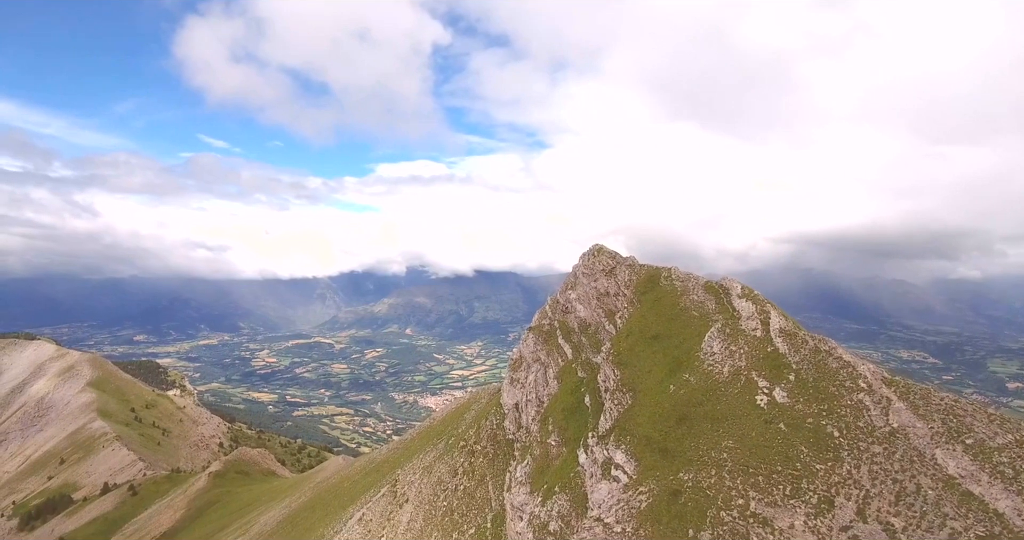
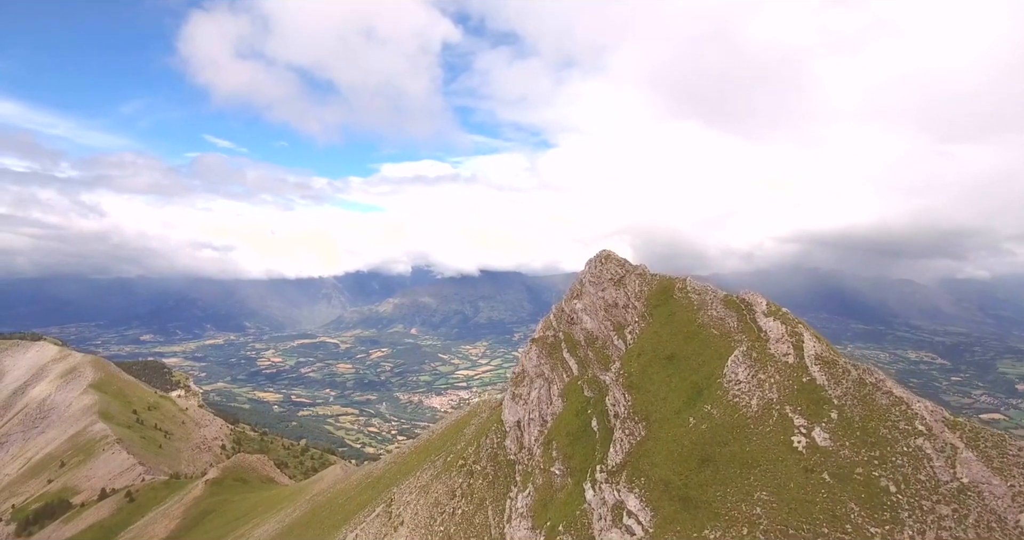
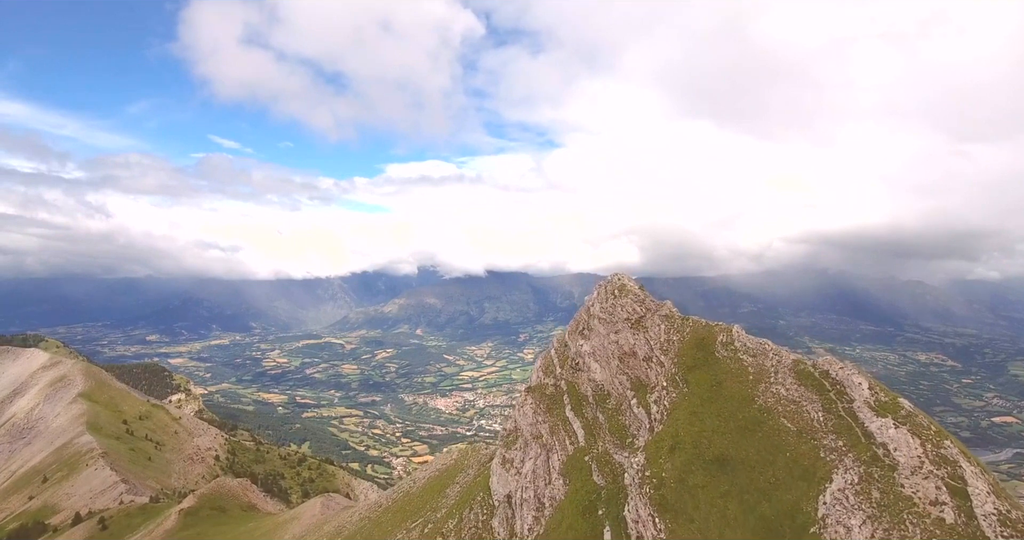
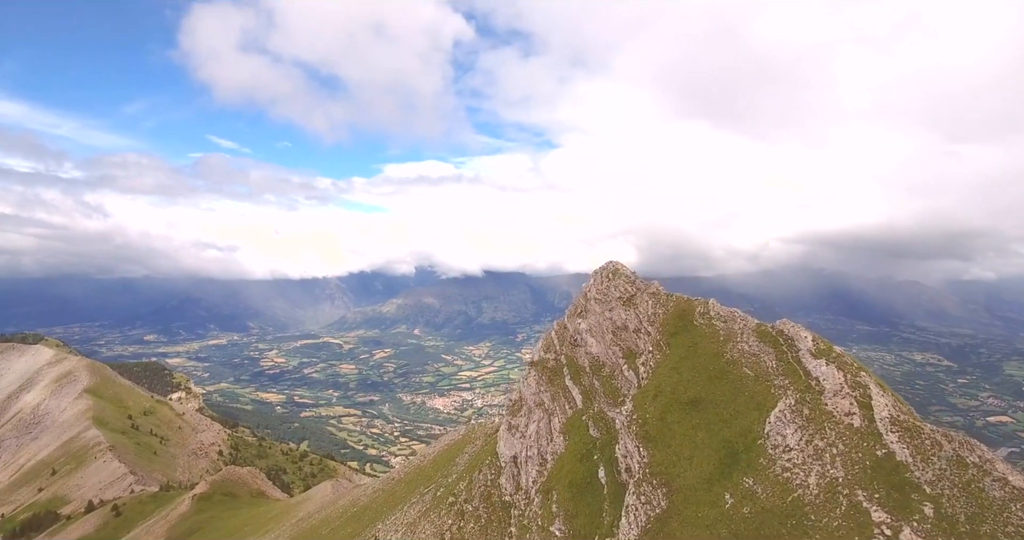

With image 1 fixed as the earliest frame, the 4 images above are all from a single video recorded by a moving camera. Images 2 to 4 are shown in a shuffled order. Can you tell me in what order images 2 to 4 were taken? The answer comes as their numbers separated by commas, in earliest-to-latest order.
2, 4, 3
